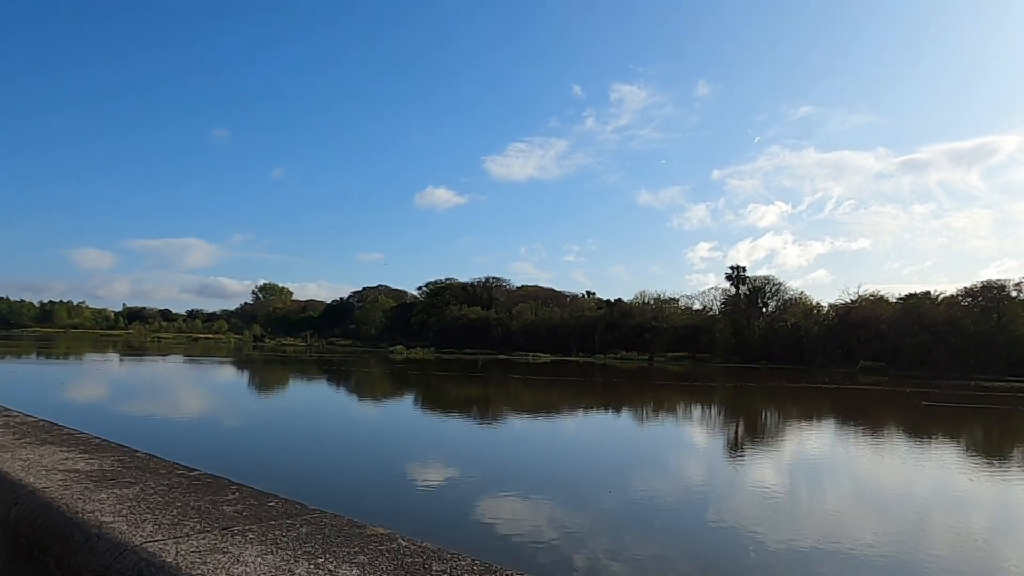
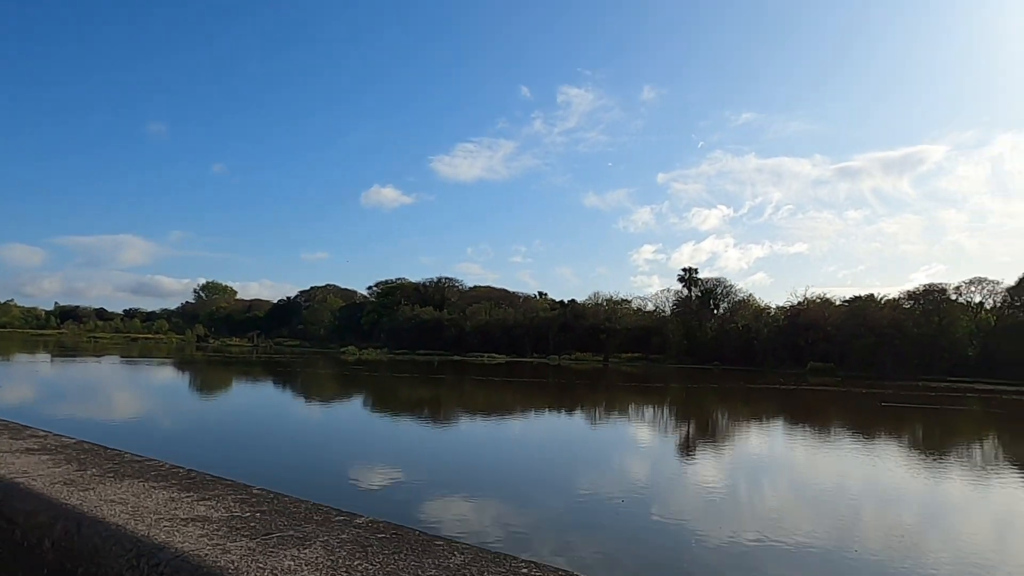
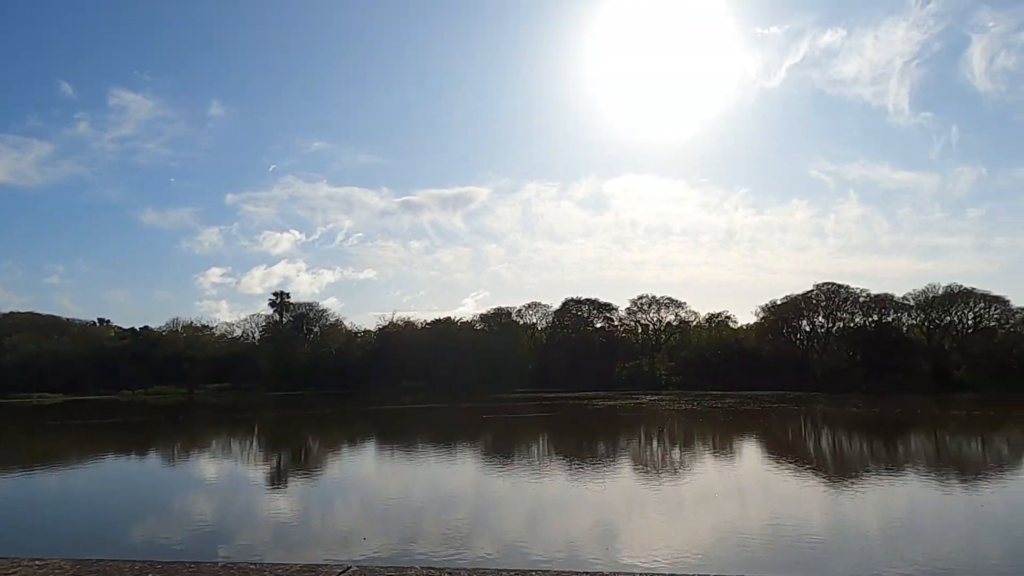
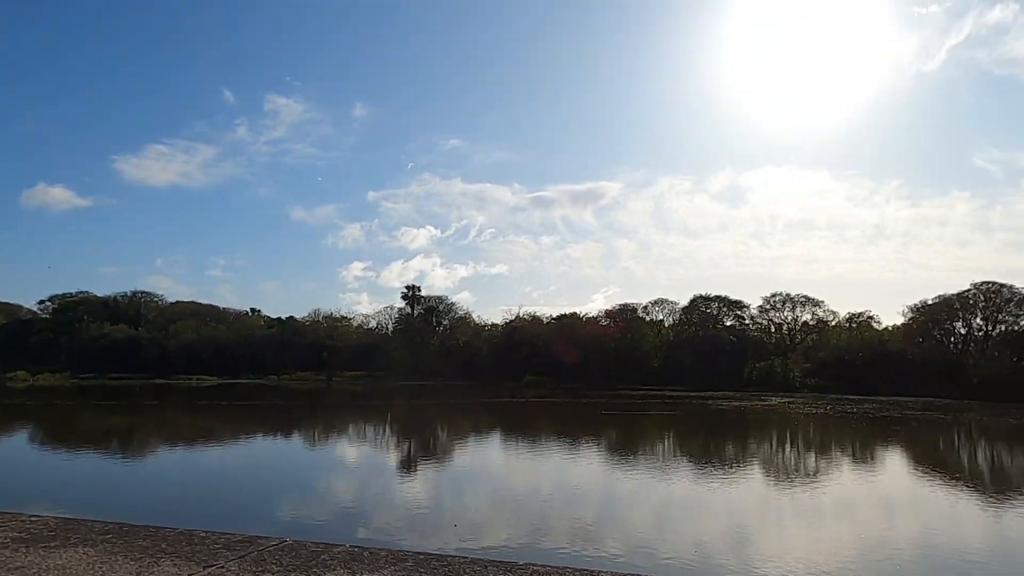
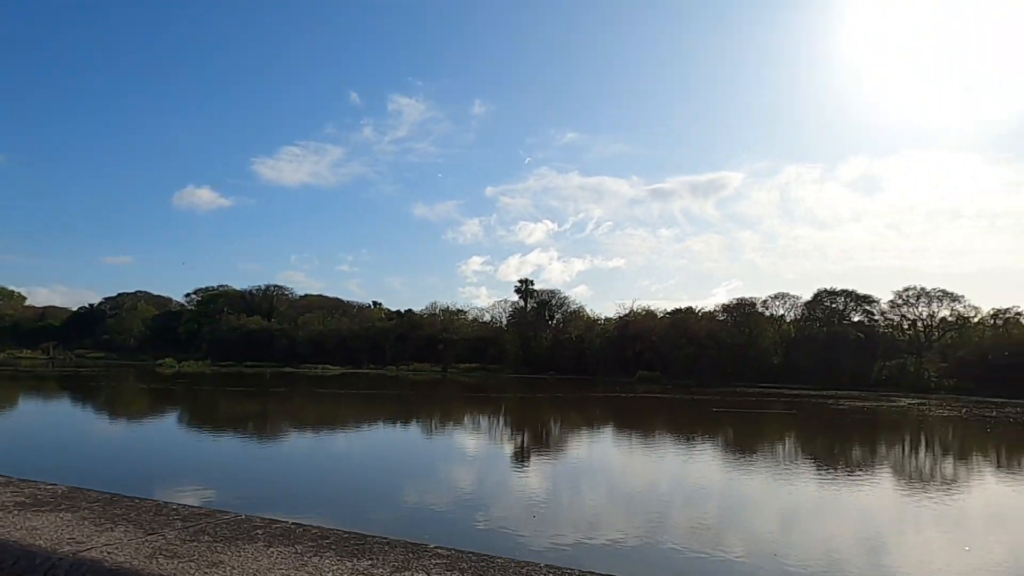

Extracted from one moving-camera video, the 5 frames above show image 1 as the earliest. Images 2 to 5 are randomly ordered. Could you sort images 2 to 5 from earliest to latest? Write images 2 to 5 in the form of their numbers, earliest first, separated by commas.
2, 5, 4, 3
